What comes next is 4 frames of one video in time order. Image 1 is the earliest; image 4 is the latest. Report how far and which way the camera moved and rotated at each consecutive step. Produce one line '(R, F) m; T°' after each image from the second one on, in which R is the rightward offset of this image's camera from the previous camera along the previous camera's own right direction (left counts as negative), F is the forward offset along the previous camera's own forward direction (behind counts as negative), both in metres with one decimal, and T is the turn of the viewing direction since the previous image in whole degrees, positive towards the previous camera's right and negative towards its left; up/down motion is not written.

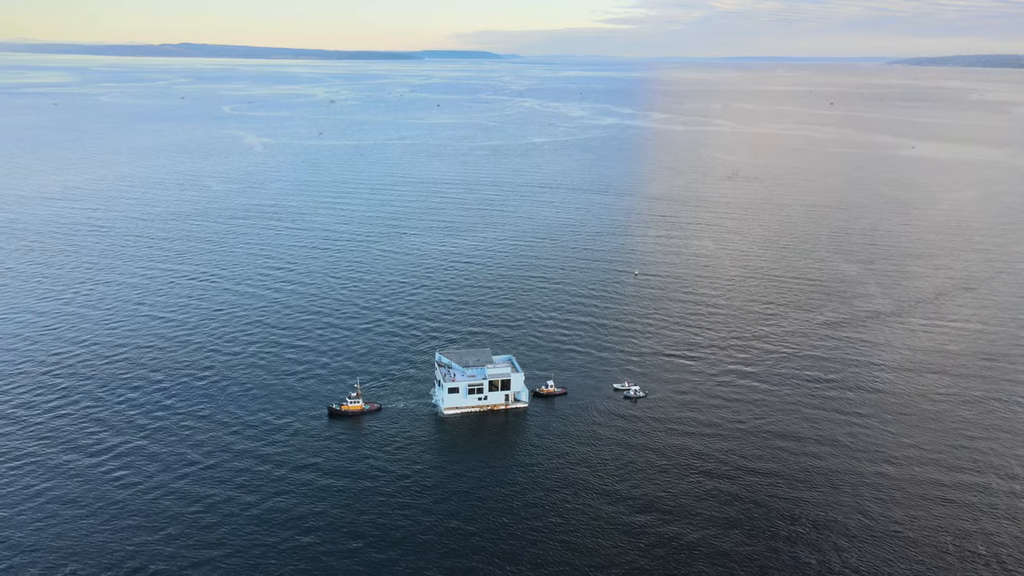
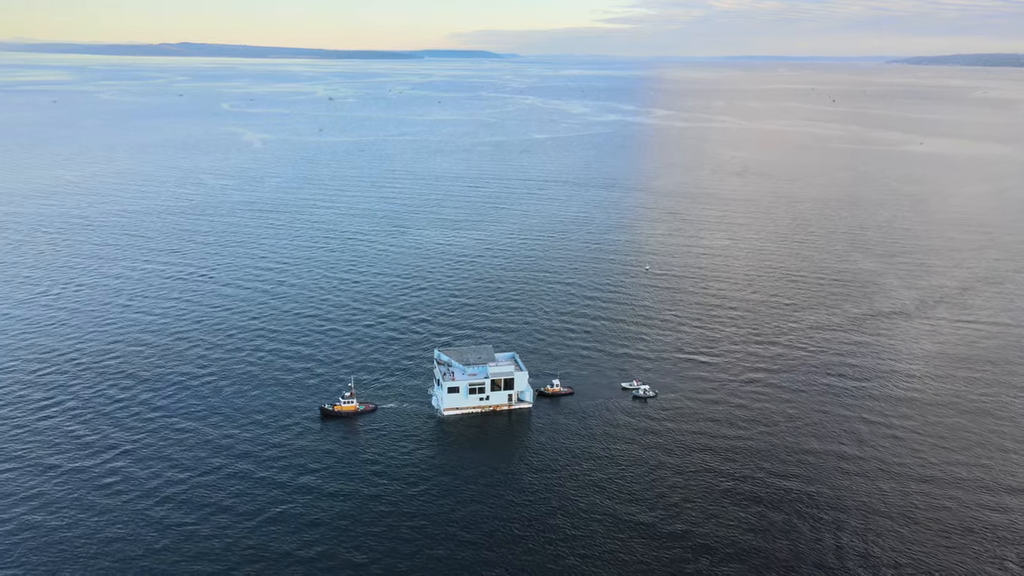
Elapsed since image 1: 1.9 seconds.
(-0.1, +1.9) m; 0°
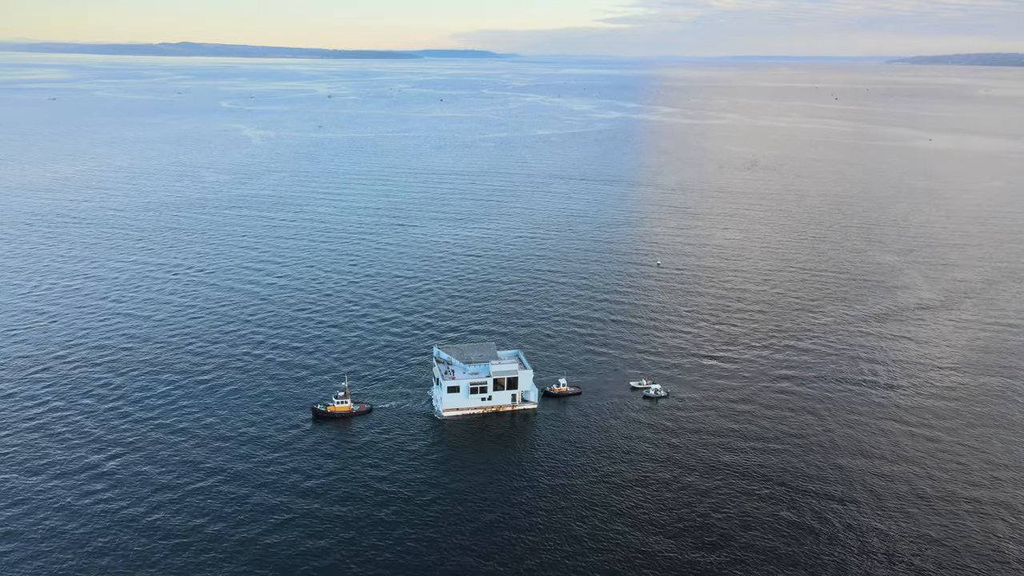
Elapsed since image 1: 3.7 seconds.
(-0.1, +1.8) m; 0°
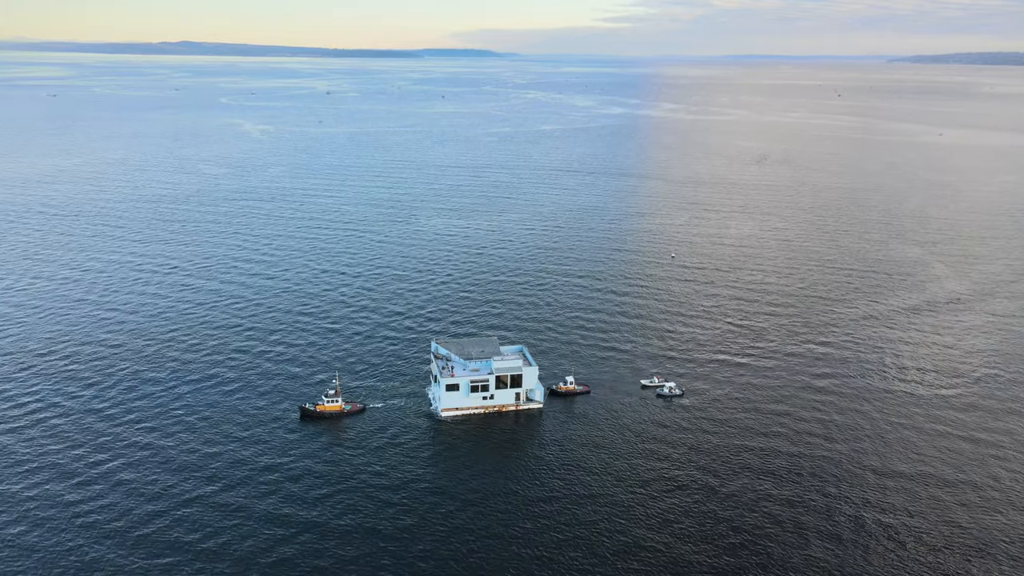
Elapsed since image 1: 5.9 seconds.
(-0.1, +2.1) m; 0°
